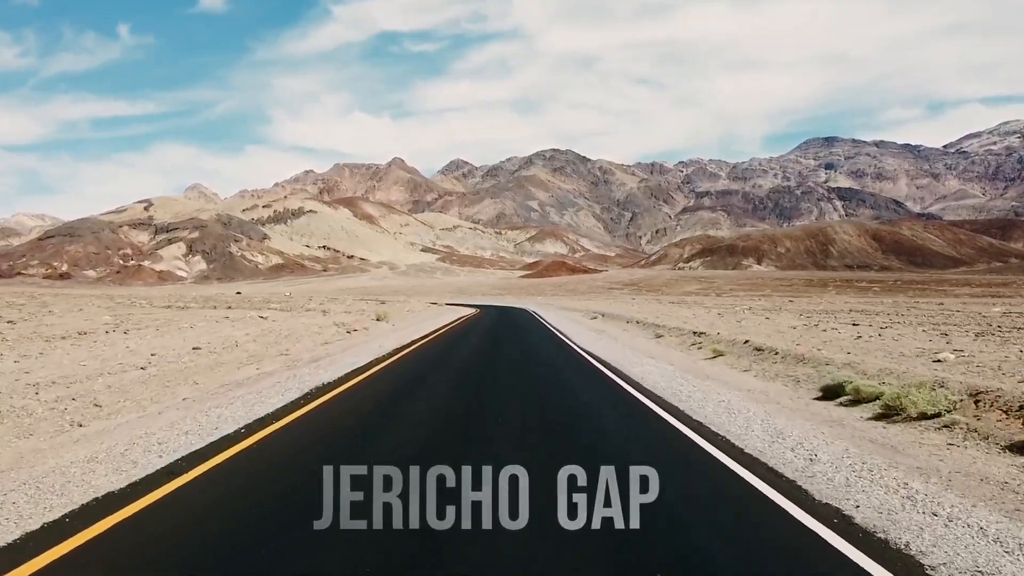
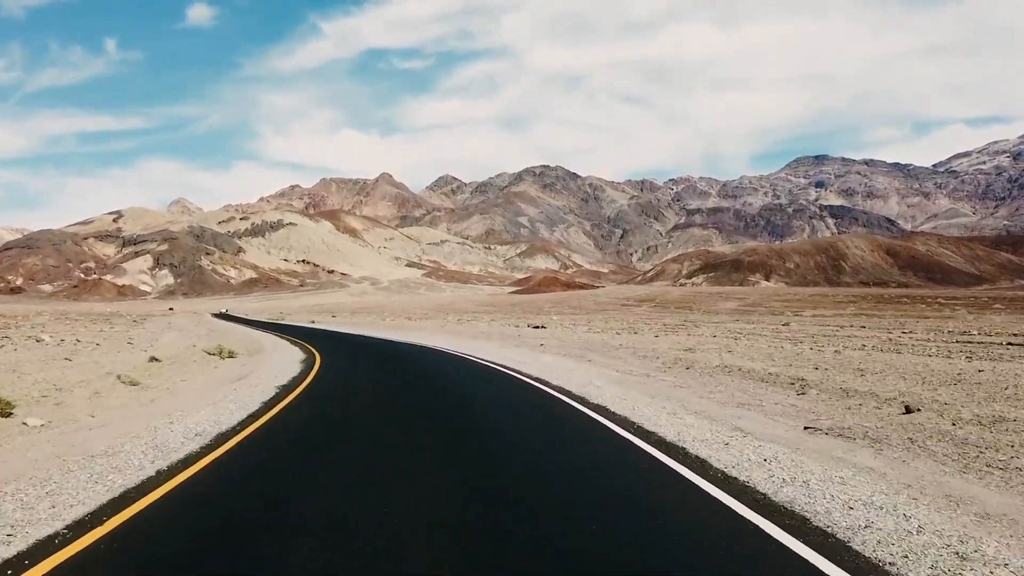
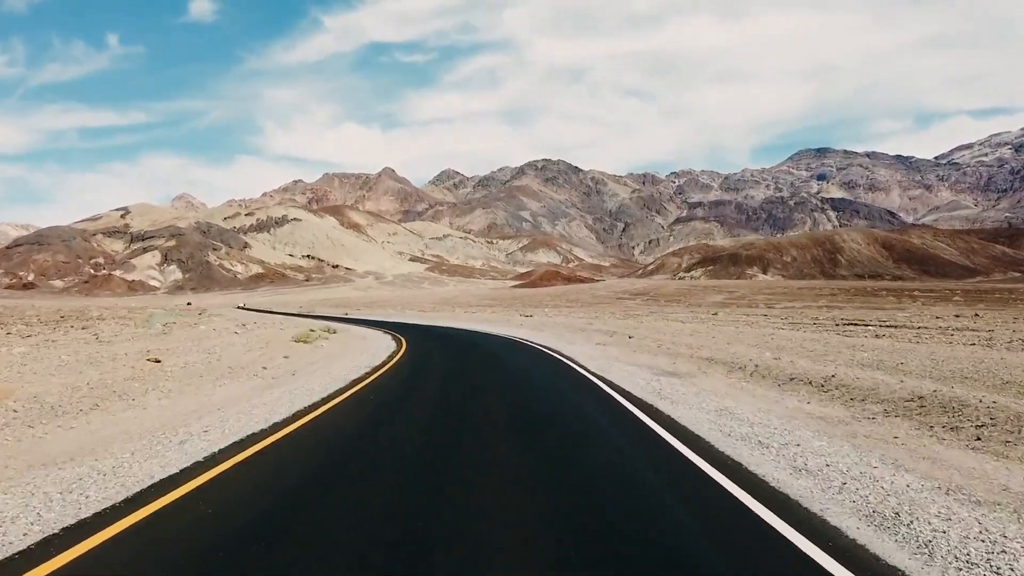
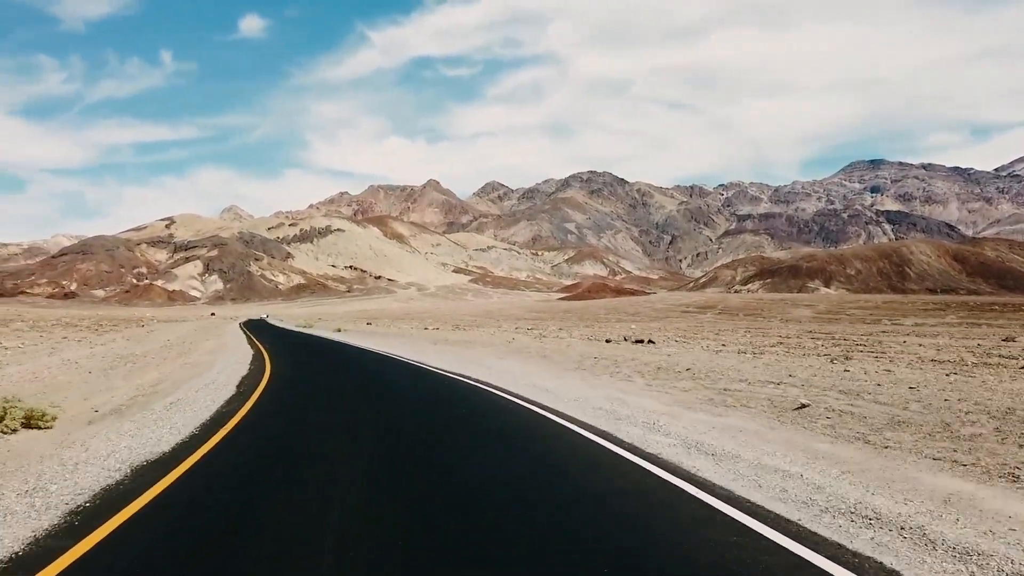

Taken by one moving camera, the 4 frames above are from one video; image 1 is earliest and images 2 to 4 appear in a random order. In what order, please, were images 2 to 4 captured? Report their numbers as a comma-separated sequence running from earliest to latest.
3, 2, 4
